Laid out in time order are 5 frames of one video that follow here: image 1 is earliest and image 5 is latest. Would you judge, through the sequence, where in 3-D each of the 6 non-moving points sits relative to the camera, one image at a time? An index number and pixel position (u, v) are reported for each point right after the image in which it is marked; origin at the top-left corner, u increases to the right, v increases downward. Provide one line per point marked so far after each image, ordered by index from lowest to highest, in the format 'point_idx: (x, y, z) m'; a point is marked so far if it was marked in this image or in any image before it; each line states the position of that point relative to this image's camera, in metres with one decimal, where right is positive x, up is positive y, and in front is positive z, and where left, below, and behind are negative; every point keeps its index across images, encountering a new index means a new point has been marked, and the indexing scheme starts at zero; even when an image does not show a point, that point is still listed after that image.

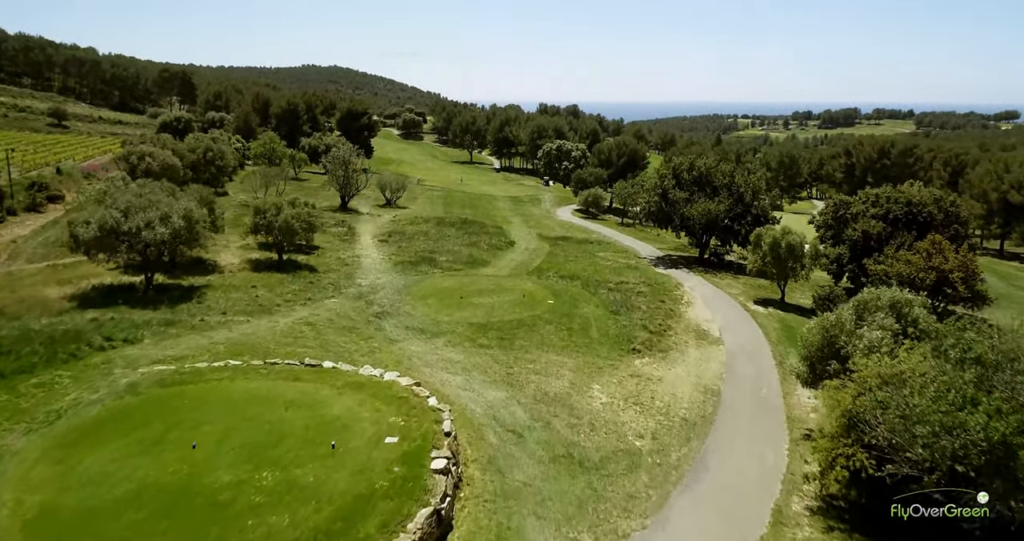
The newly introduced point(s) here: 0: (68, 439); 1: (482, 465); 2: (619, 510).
0: (-10.1, -3.8, +16.4) m
1: (-0.7, -4.8, +17.8) m
2: (+2.5, -5.5, +16.6) m
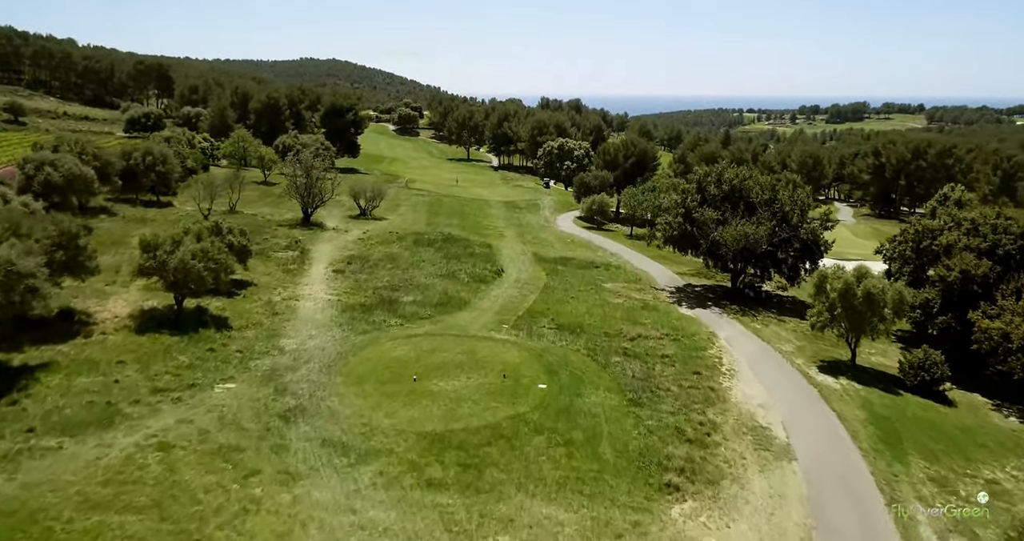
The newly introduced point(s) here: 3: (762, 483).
0: (-11.0, -6.2, +6.4) m
1: (-1.6, -7.2, +7.8) m
2: (+1.6, -7.9, +6.6) m
3: (+6.6, -5.6, +19.2) m
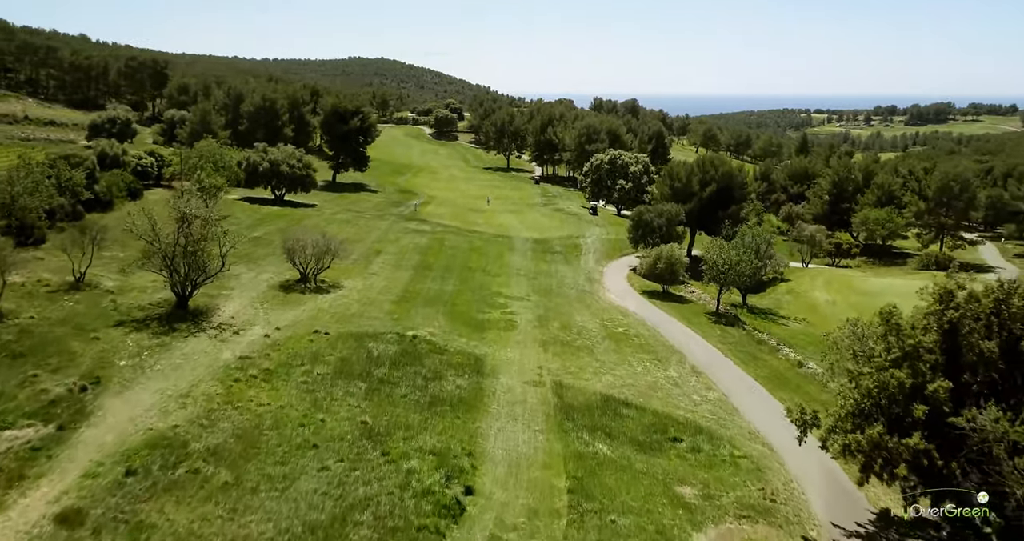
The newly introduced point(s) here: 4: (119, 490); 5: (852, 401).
0: (-14.4, -12.1, -16.9) m
1: (-4.9, -13.2, -16.2) m
2: (-1.8, -14.1, -17.7) m
3: (+4.1, -11.8, -5.4) m
4: (-10.3, -5.7, +18.8) m
5: (+8.6, -3.3, +18.3) m
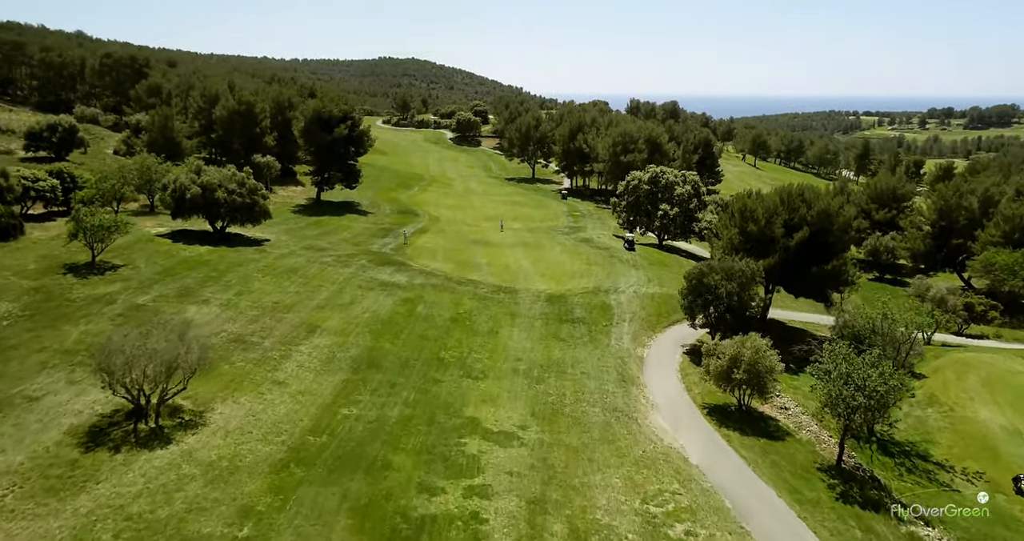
0: (-18.2, -16.6, -34.7) m
1: (-8.7, -17.8, -34.4) m
2: (-5.7, -18.7, -36.0) m
3: (+0.8, -16.5, -24.1) m
4: (-12.3, -10.3, +0.8) m
5: (+6.5, -8.2, -0.6) m
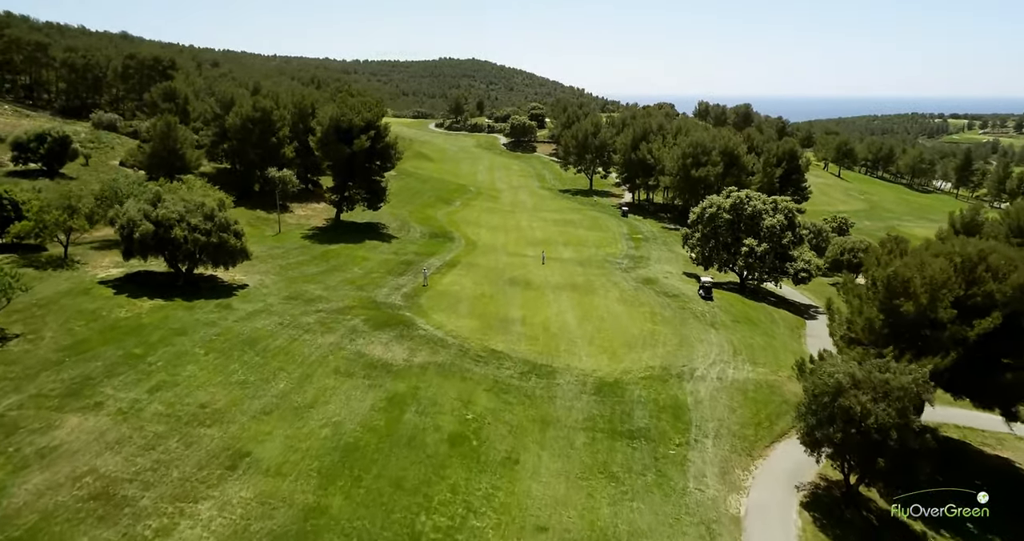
0: (-23.7, -20.1, -46.8) m
1: (-14.2, -21.5, -47.3) m
2: (-11.4, -22.4, -49.2) m
3: (-3.8, -20.4, -37.8) m
4: (-14.8, -14.0, -11.9) m
5: (+3.9, -12.2, -14.9) m
